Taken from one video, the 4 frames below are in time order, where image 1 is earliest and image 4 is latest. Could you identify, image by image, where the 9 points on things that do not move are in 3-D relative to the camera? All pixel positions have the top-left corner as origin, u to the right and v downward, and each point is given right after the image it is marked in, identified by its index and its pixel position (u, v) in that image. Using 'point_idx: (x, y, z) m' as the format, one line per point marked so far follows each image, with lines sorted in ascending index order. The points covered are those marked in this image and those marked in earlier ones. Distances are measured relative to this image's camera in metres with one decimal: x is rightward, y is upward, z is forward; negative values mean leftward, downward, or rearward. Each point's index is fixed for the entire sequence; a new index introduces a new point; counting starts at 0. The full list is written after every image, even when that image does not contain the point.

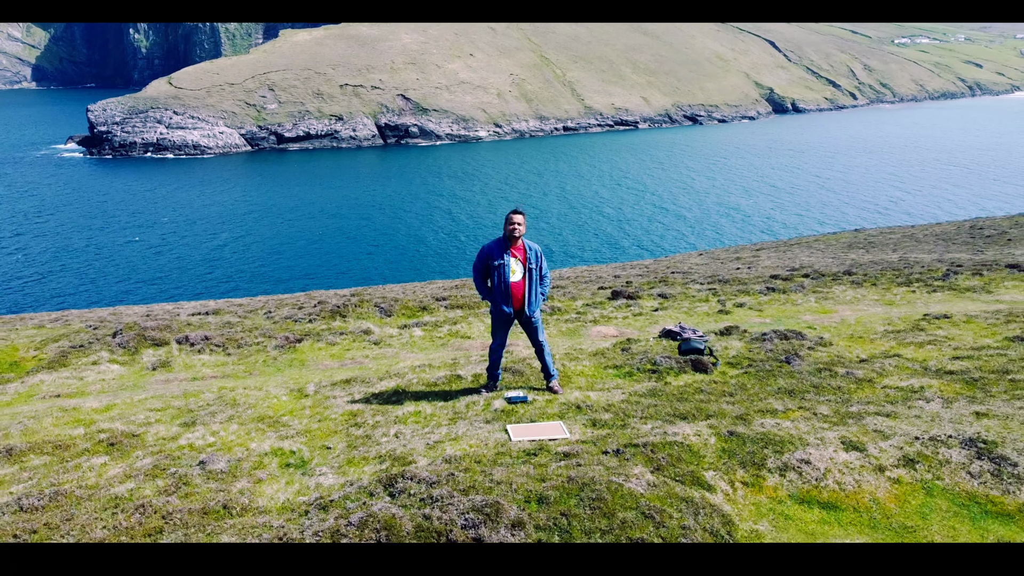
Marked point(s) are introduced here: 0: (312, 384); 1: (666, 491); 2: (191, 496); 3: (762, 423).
0: (-2.6, -1.2, +10.8) m
1: (+1.1, -1.5, +6.5) m
2: (-2.7, -1.6, +6.9) m
3: (+2.4, -1.2, +8.0) m
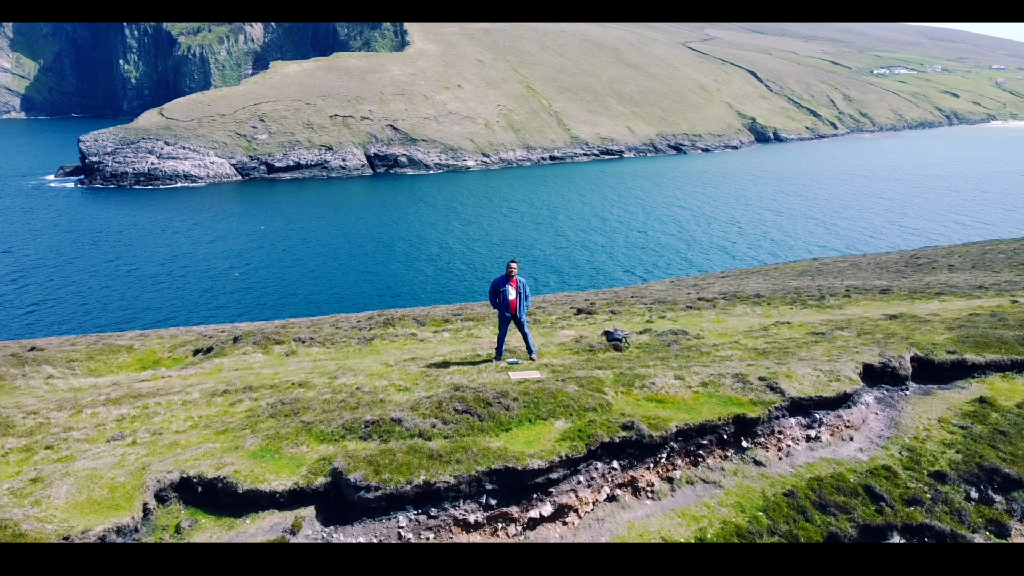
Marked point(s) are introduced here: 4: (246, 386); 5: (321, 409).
0: (-2.6, -1.5, +18.0) m
1: (+1.1, -1.7, +13.7) m
2: (-2.7, -1.8, +14.1) m
3: (+2.3, -1.5, +15.4) m
4: (-5.1, -1.8, +15.7) m
5: (-3.1, -1.9, +13.5) m
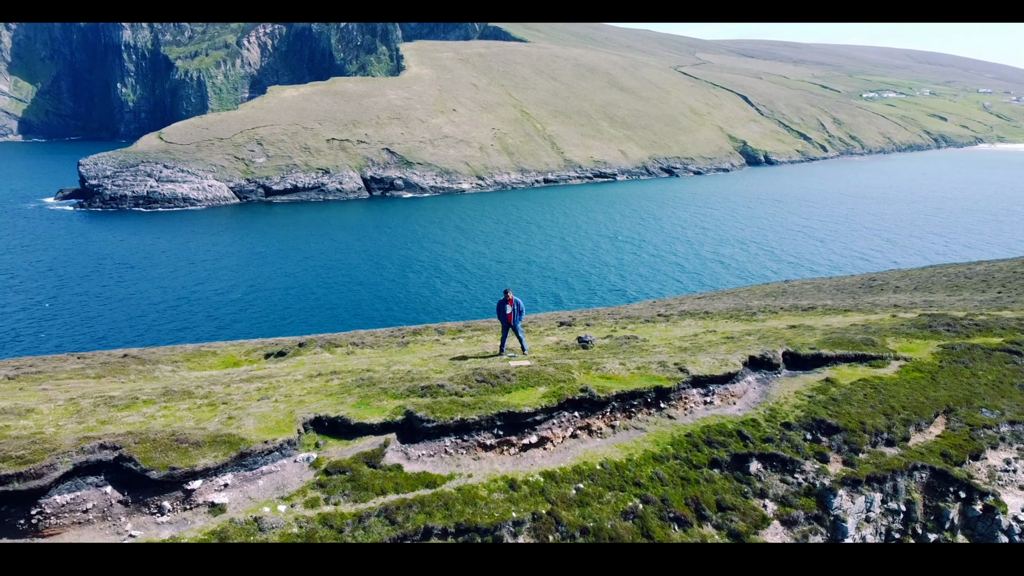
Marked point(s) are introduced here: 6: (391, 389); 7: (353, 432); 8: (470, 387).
0: (-2.7, -2.1, +25.3) m
1: (+1.1, -2.1, +21.0) m
2: (-2.7, -2.2, +21.3) m
3: (+2.3, -1.9, +22.6) m
4: (-5.1, -2.3, +22.9) m
5: (-3.1, -2.3, +20.7) m
6: (-2.9, -2.4, +19.8) m
7: (-3.4, -3.1, +17.8) m
8: (-1.0, -2.4, +19.7) m
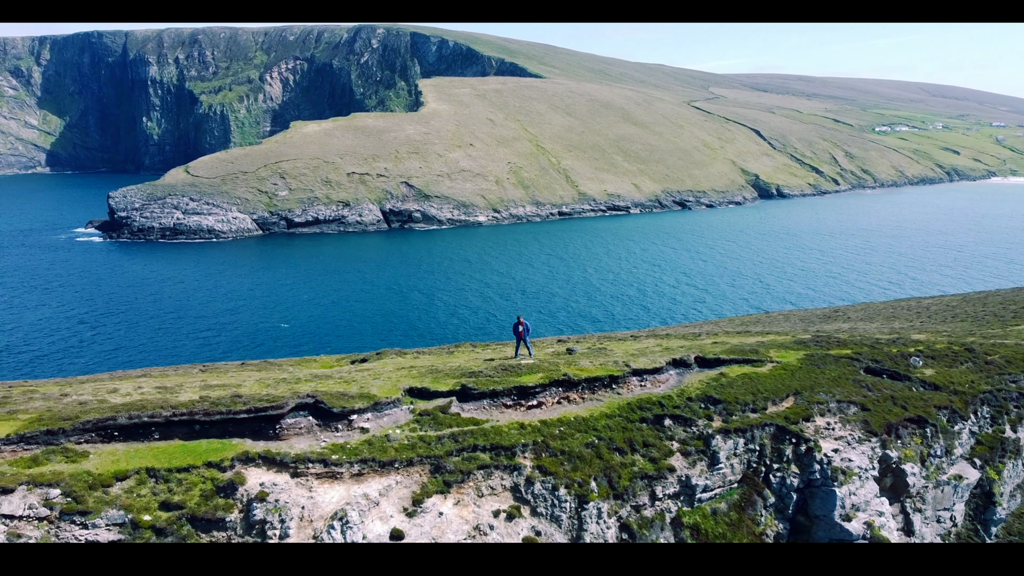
0: (-2.2, -3.3, +38.6) m
1: (+1.5, -3.2, +34.3) m
2: (-2.2, -3.3, +34.7) m
3: (+2.8, -3.1, +35.9) m
4: (-4.6, -3.5, +36.3) m
5: (-2.7, -3.4, +34.1) m
6: (-2.5, -3.5, +33.1) m
7: (-3.1, -4.1, +31.2) m
8: (-0.6, -3.4, +33.0) m
